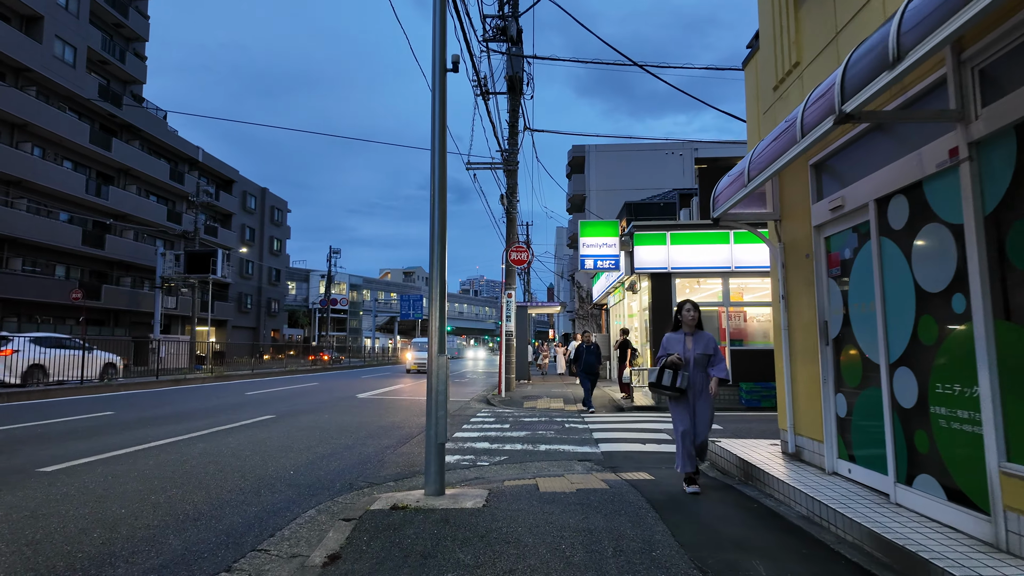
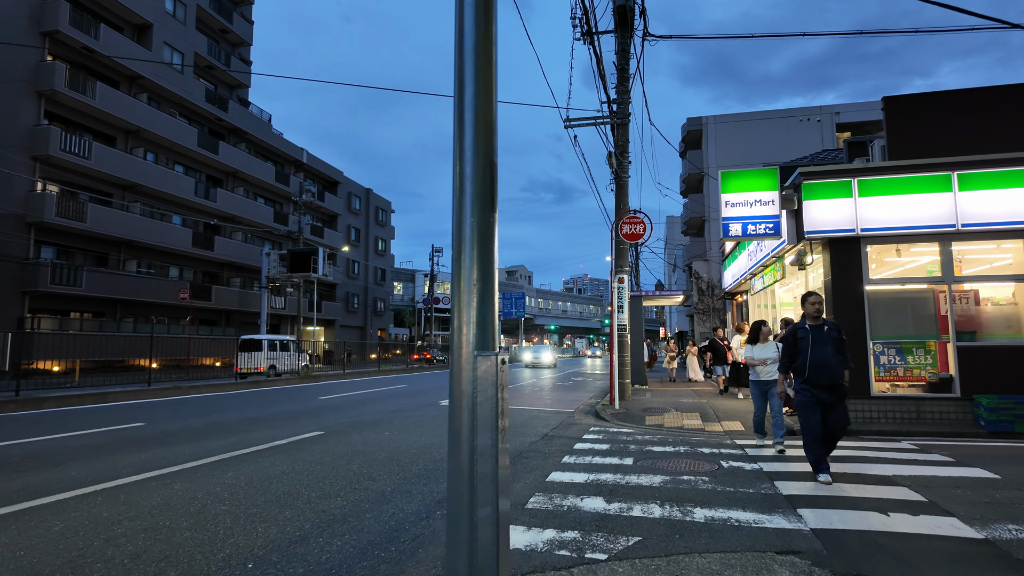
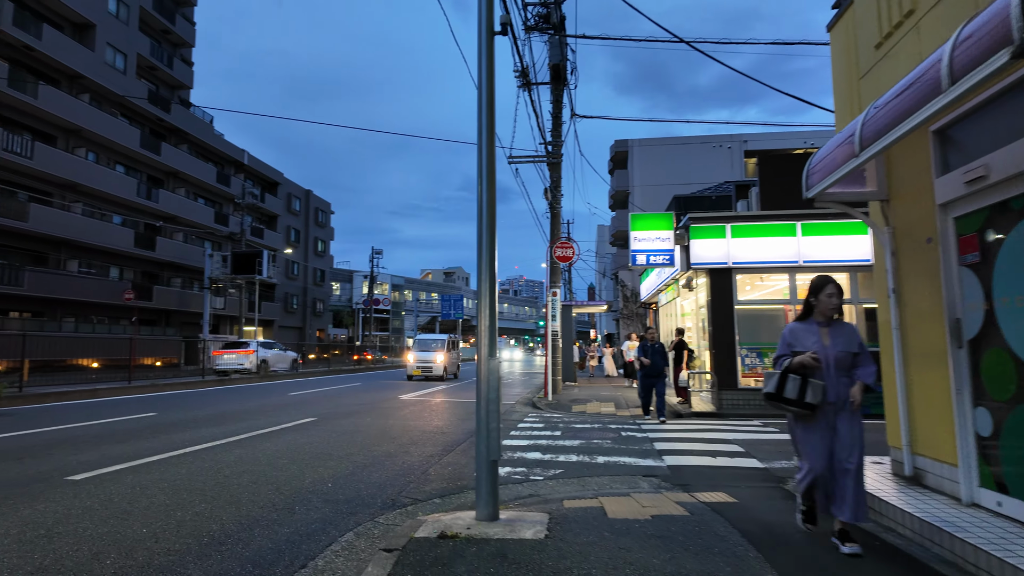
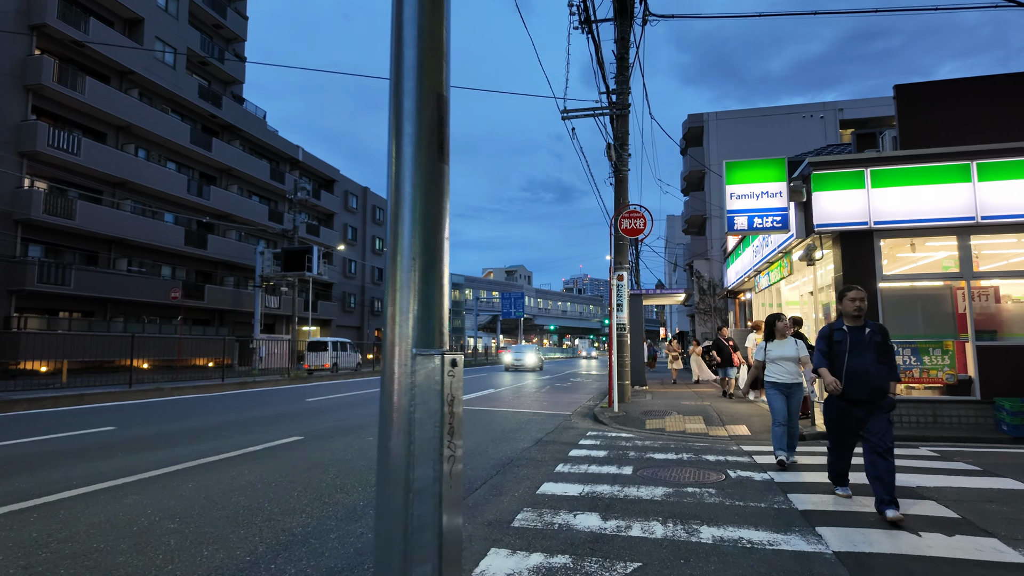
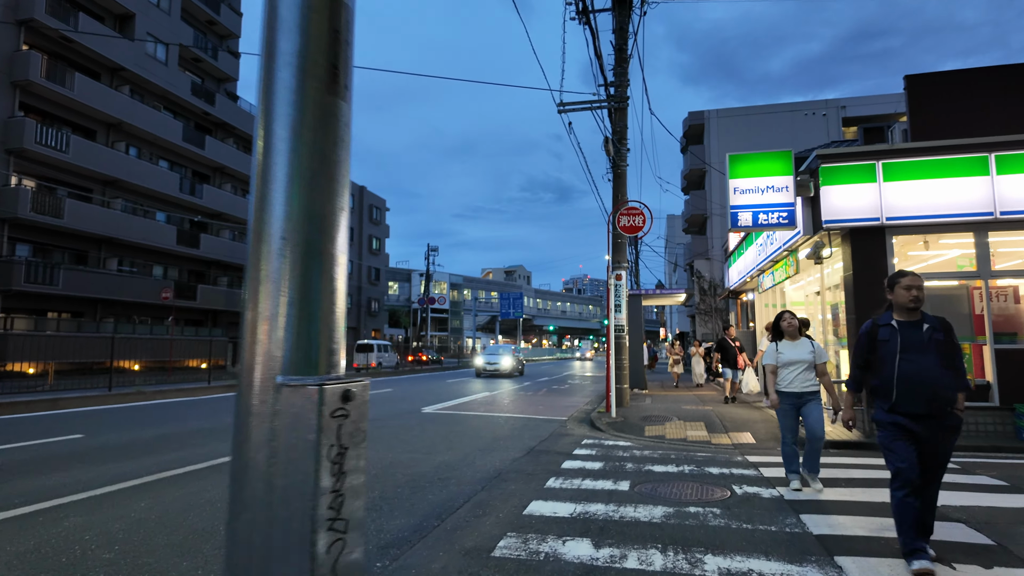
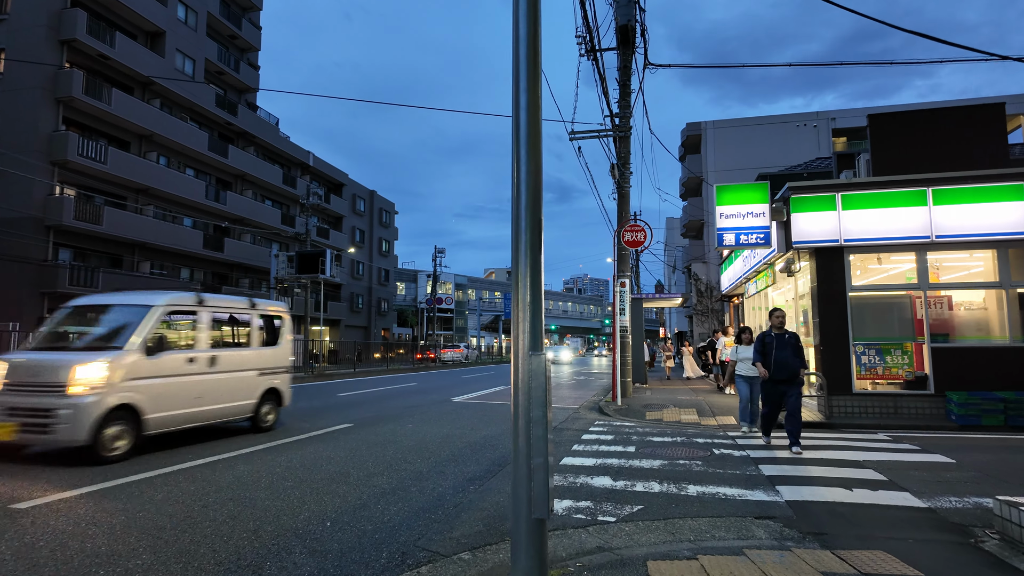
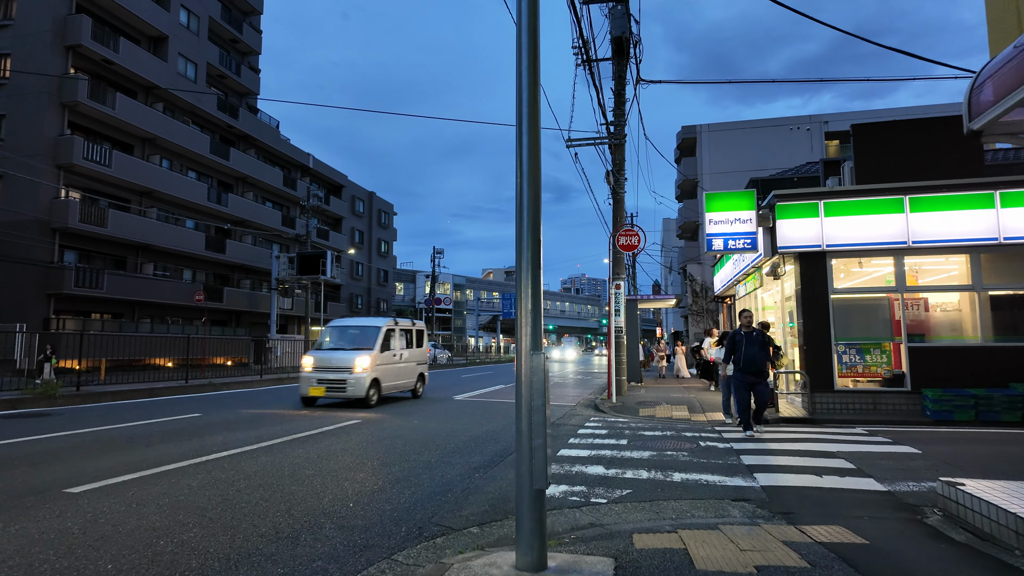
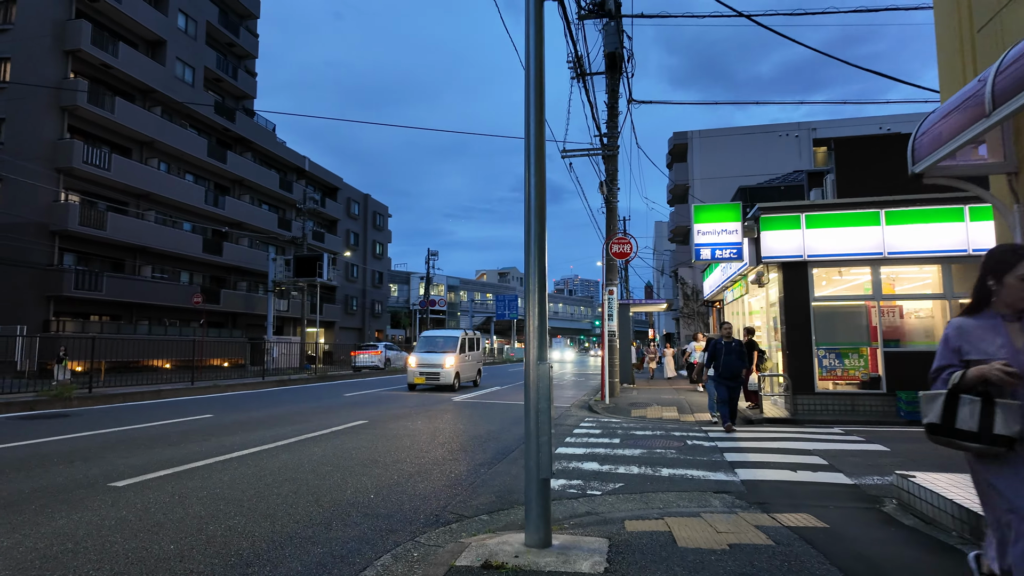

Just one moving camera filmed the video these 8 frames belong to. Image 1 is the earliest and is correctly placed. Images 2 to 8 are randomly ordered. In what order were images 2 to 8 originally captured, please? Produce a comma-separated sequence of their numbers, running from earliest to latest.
3, 8, 7, 6, 2, 4, 5
